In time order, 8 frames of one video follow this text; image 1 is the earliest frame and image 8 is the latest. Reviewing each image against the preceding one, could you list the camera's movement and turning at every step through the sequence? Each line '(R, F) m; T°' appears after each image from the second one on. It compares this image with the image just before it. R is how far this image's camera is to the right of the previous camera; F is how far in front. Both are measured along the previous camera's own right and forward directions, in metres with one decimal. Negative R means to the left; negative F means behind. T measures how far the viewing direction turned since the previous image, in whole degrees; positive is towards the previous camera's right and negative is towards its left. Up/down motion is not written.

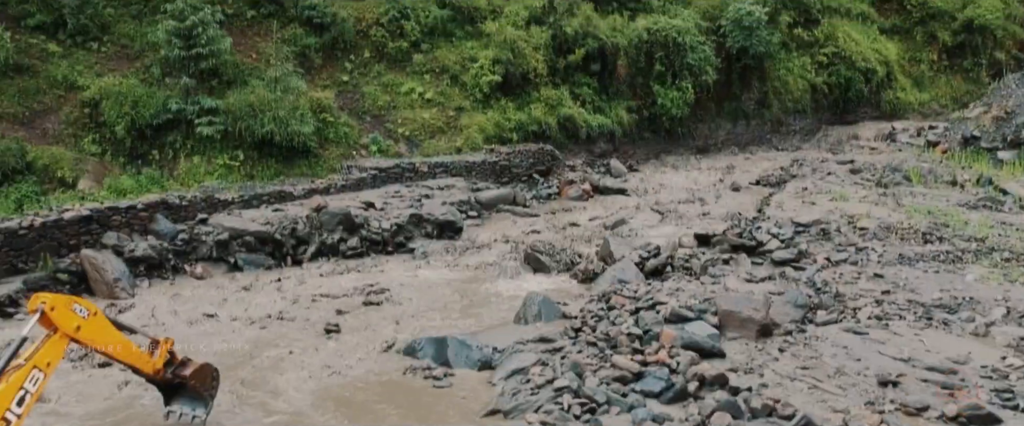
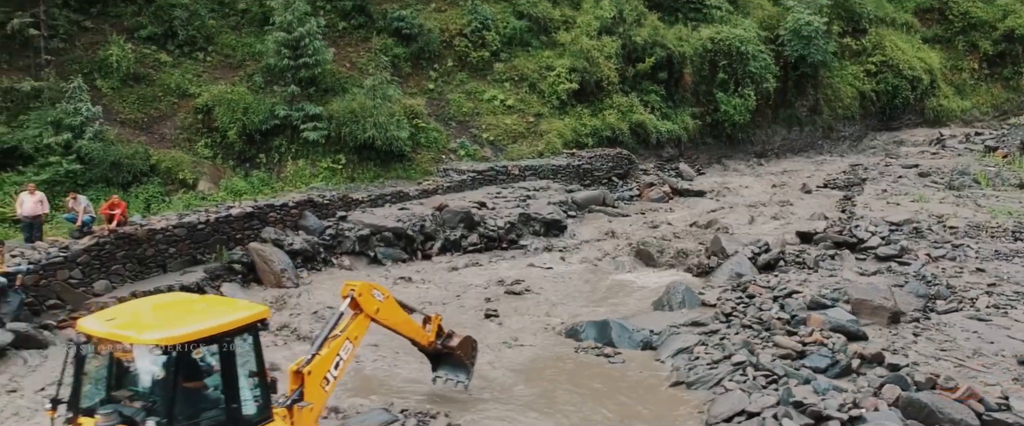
(-2.0, -1.0) m; -1°
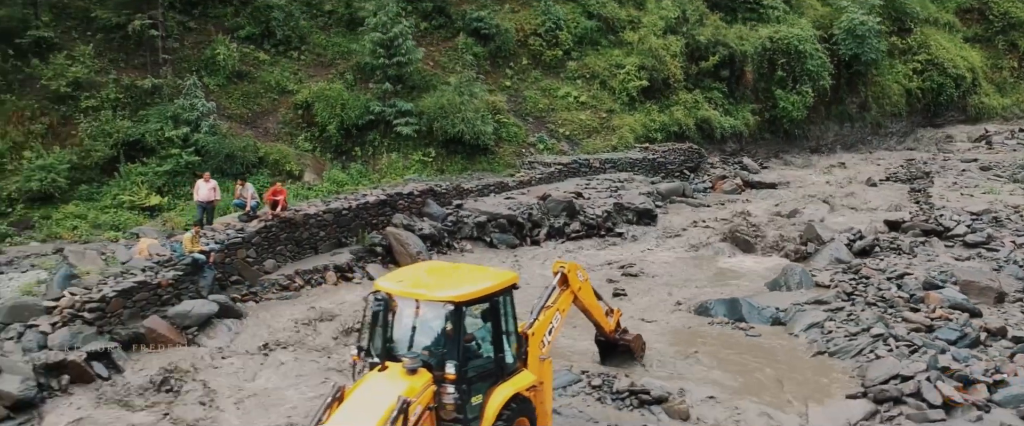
(-1.9, -1.0) m; -1°
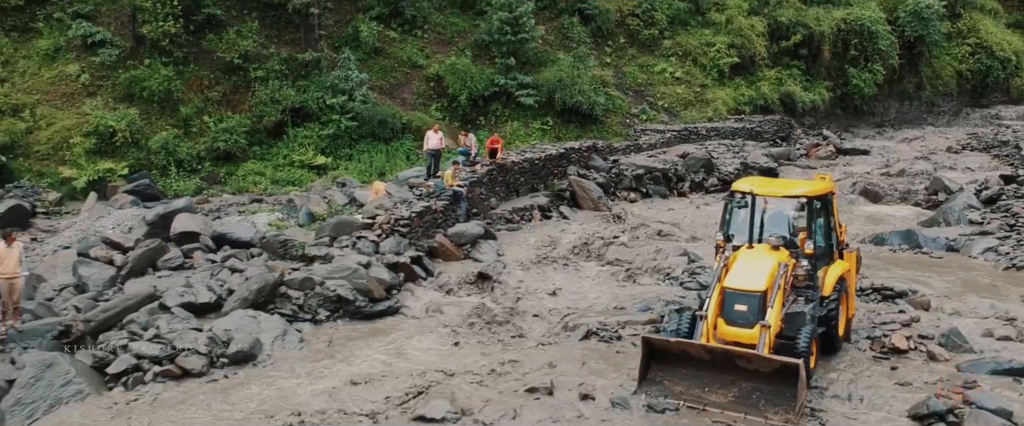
(-3.5, -1.8) m; +1°
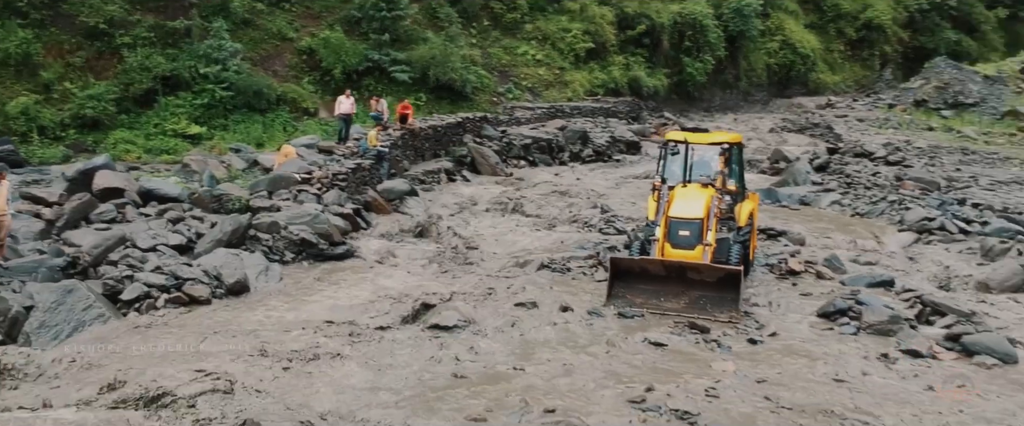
(-1.6, -0.7) m; +13°
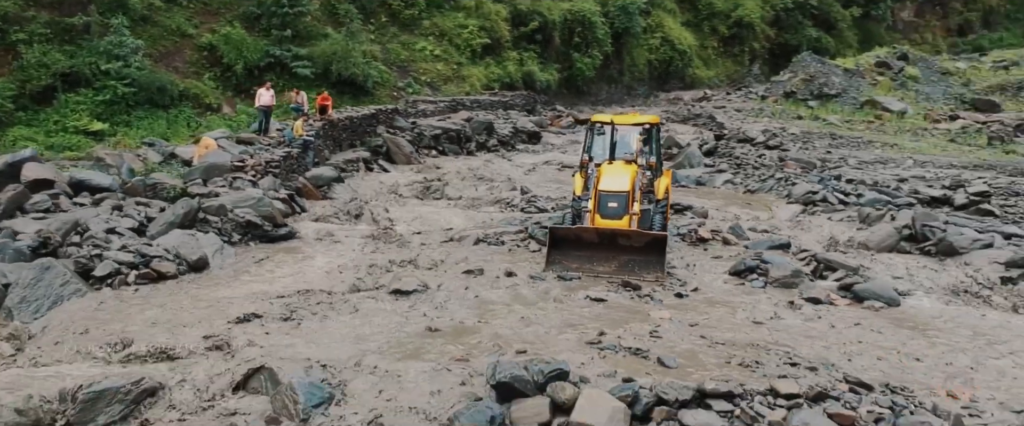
(-0.6, -0.6) m; +8°
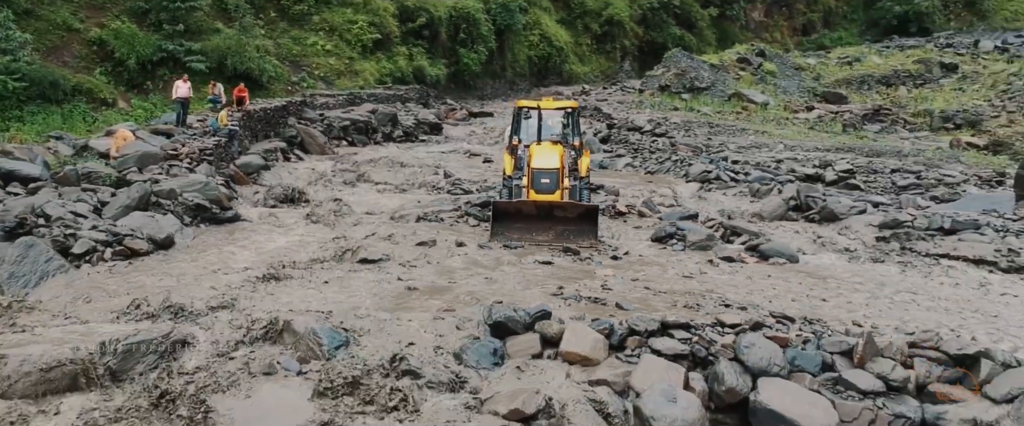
(-0.8, -0.6) m; +8°
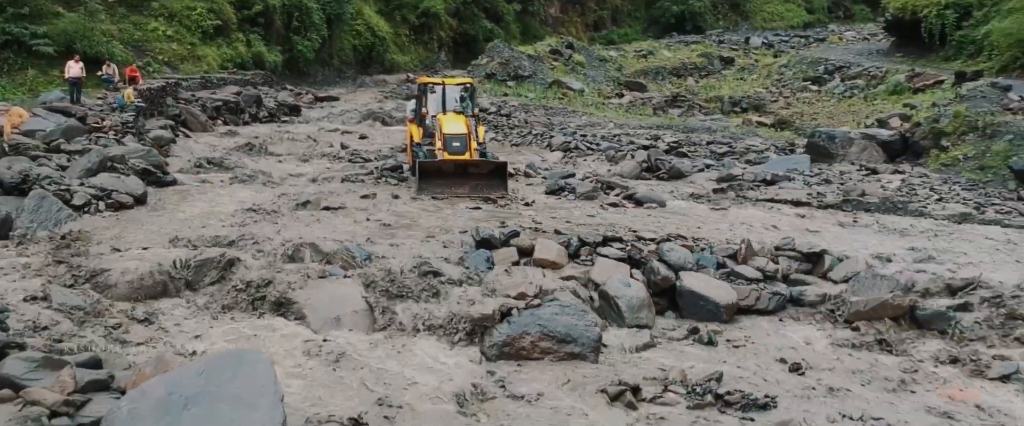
(-1.4, -1.3) m; +13°
